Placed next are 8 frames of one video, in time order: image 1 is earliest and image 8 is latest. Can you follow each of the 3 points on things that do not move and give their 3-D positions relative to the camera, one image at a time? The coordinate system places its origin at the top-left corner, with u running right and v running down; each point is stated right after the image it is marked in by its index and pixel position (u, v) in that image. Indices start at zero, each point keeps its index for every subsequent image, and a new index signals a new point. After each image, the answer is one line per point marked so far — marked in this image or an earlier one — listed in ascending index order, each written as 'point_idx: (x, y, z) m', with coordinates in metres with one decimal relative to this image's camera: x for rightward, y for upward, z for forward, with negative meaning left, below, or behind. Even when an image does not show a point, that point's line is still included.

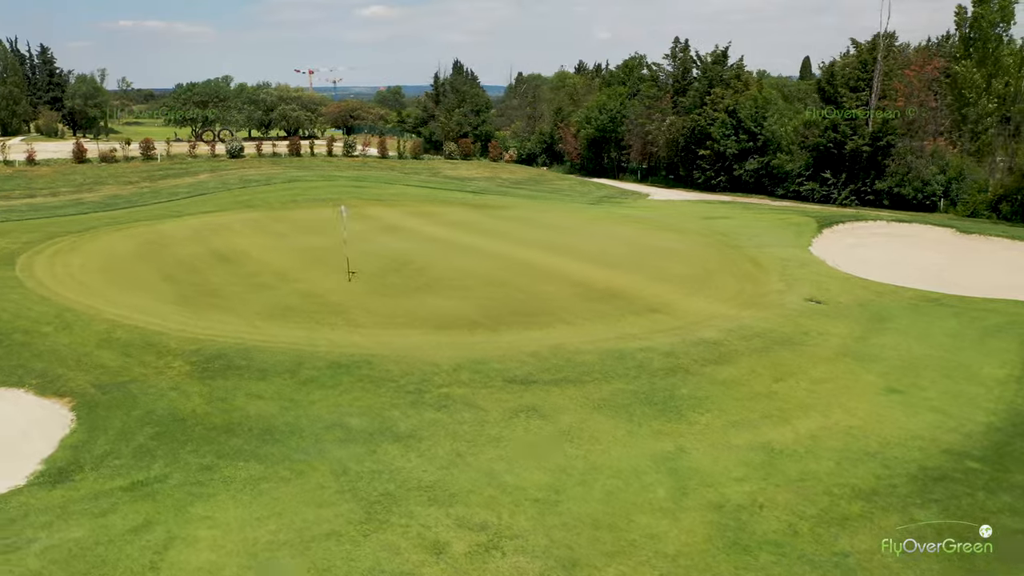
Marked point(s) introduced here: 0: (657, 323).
0: (+3.2, -0.8, +17.8) m
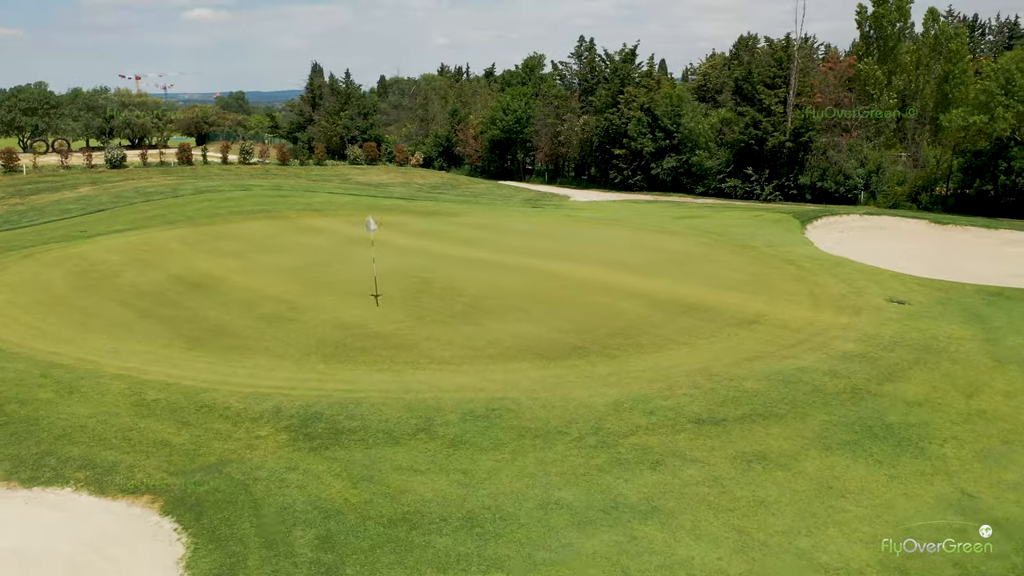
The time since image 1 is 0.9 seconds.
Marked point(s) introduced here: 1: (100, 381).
0: (+5.1, -0.9, +15.8) m
1: (-6.4, -1.5, +12.9) m
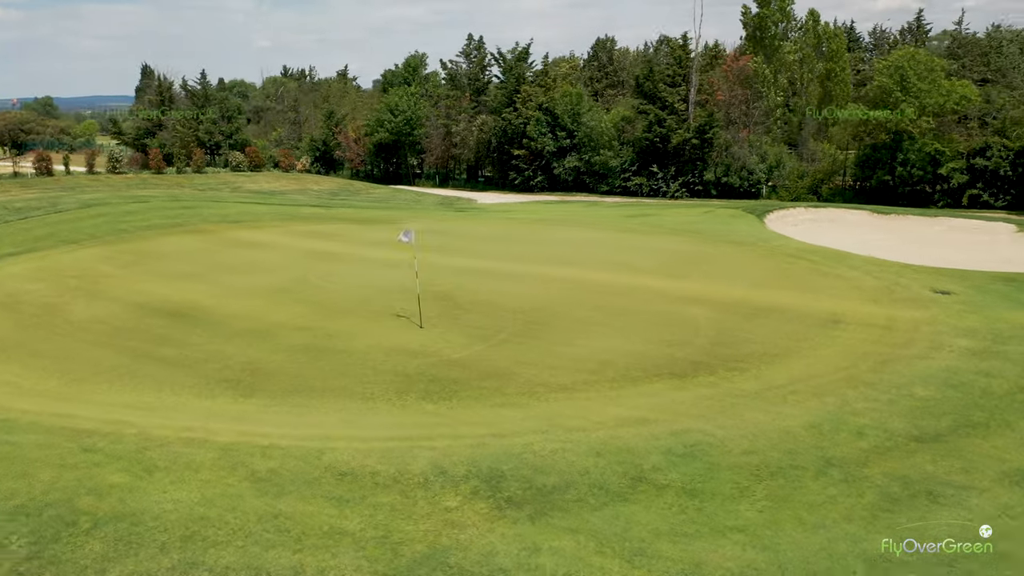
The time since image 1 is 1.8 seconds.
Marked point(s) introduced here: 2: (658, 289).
0: (+6.7, -0.9, +14.9) m
1: (-4.0, -2.0, +9.9) m
2: (+3.4, 0.0, +19.0) m
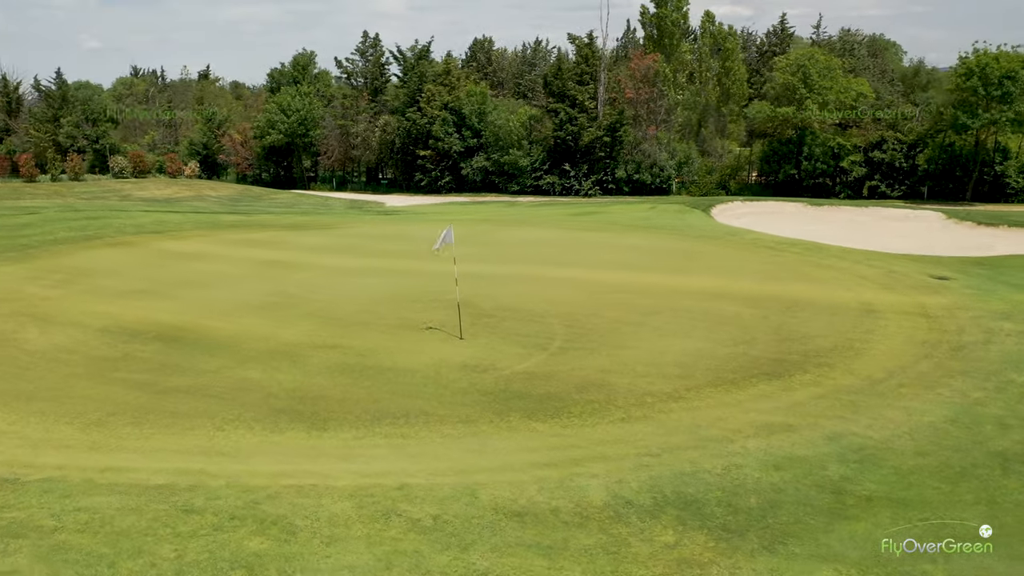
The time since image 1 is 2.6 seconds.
0: (+7.6, -0.7, +15.0) m
1: (-2.0, -2.1, +8.2) m
2: (+3.6, +0.1, +18.4) m
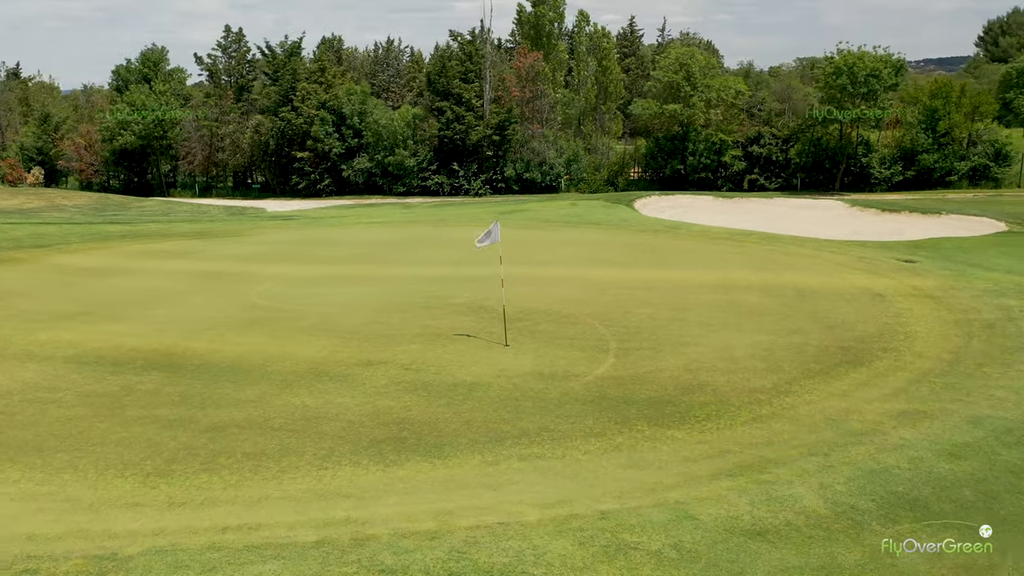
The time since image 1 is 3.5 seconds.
0: (+8.1, -0.3, +15.5) m
1: (0.0, -2.2, +7.0) m
2: (+3.5, +0.2, +18.1) m
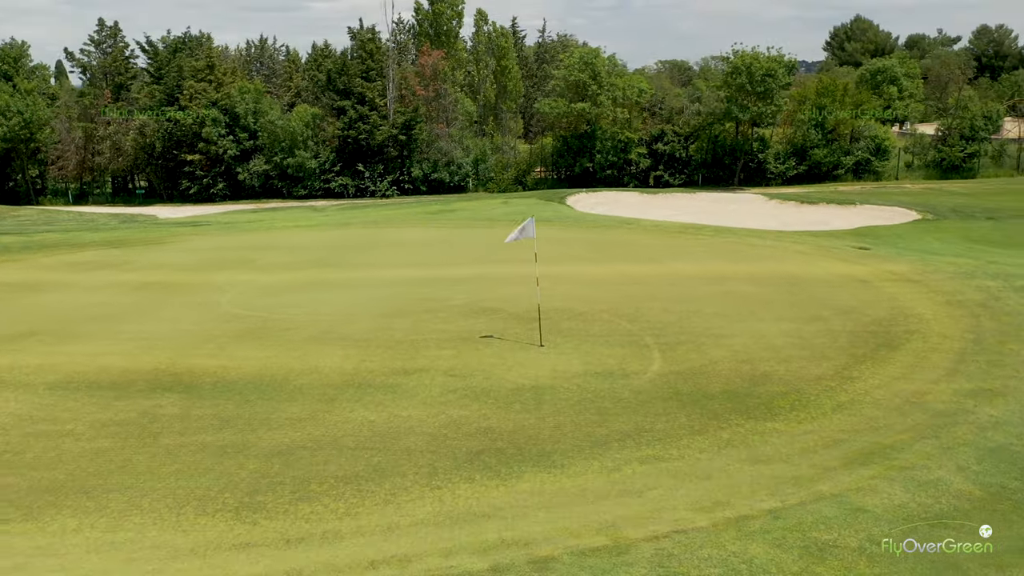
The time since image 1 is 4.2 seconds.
0: (+8.1, 0.0, +16.2) m
1: (+1.6, -2.1, +6.6) m
2: (+3.2, +0.3, +18.0) m
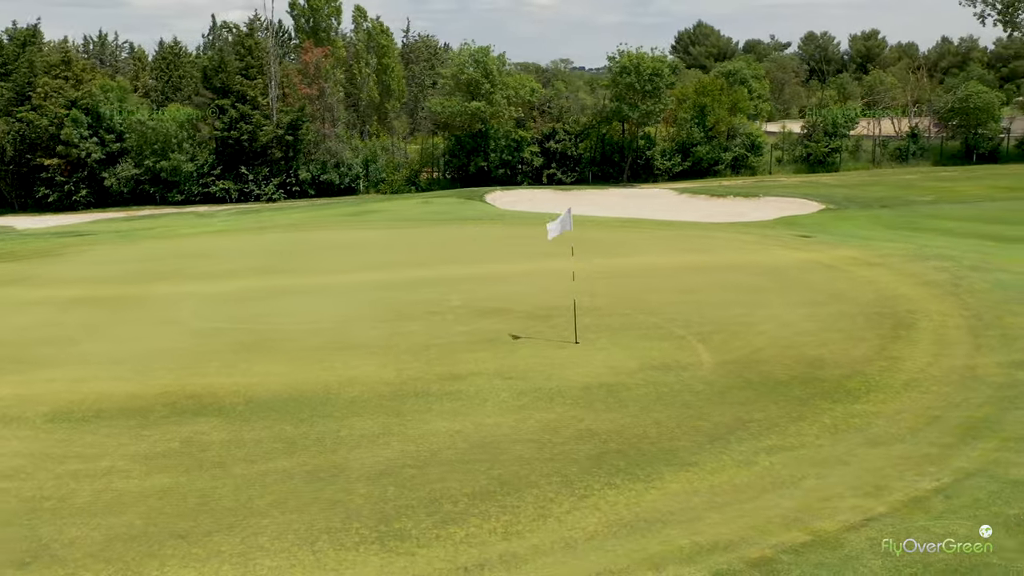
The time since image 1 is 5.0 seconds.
0: (+7.8, +0.4, +17.1) m
1: (+3.2, -2.0, +6.4) m
2: (+2.6, +0.5, +18.0) m
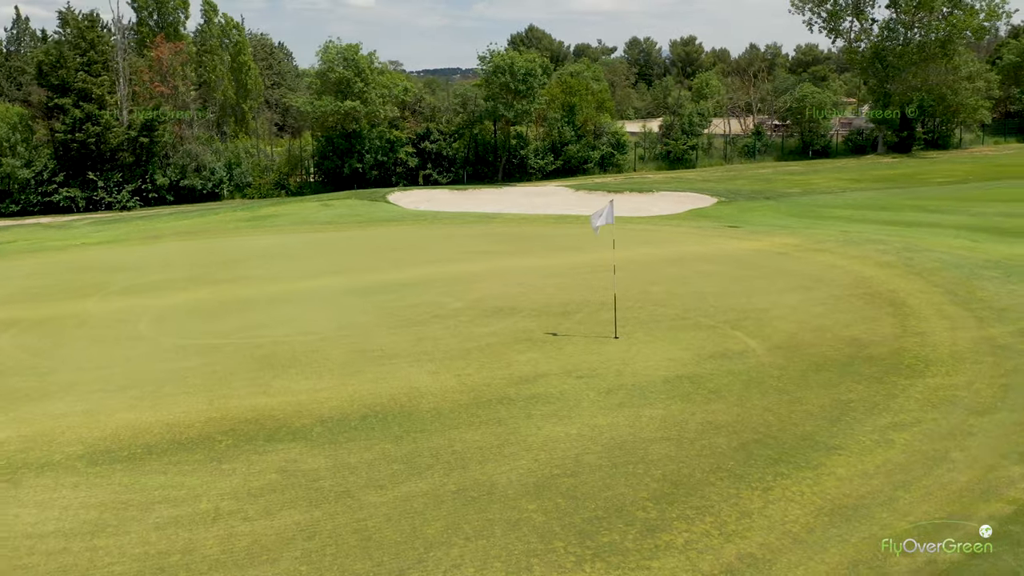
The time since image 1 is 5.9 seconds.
0: (+7.2, +0.7, +18.2) m
1: (+5.0, -1.7, +6.8) m
2: (+1.9, +0.6, +18.0) m
